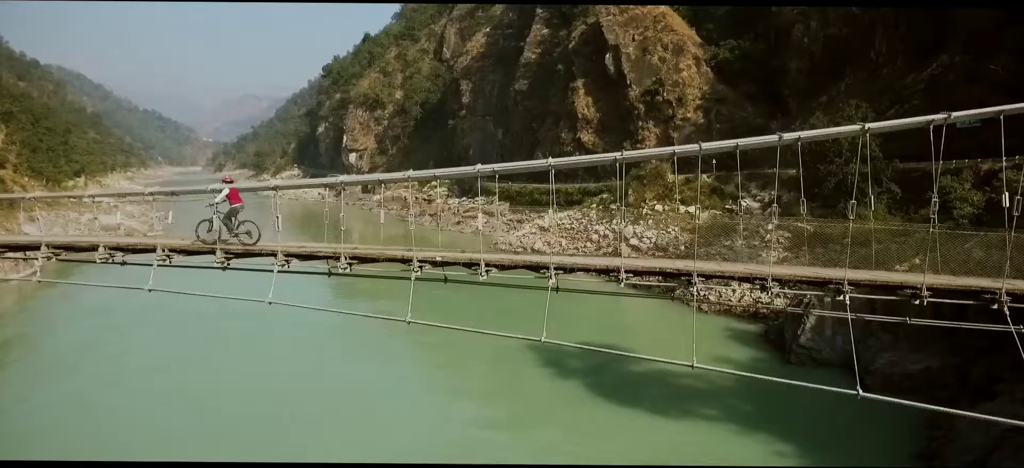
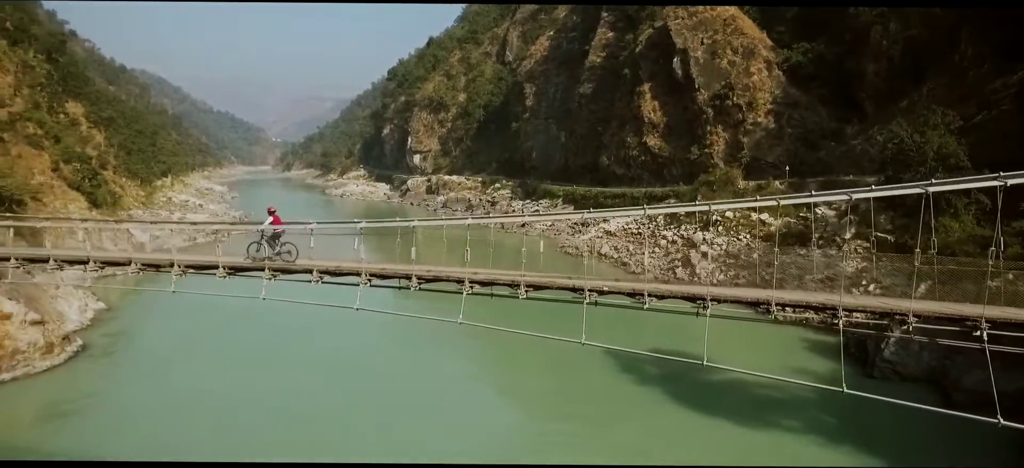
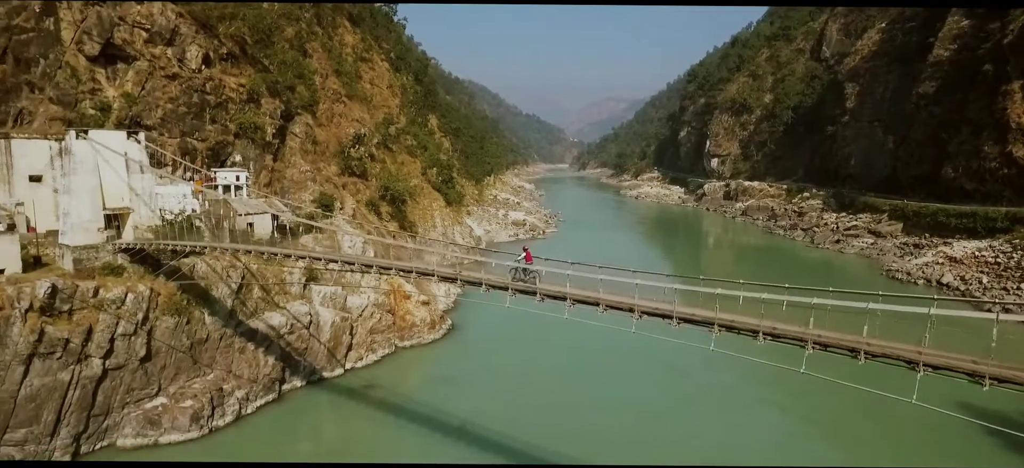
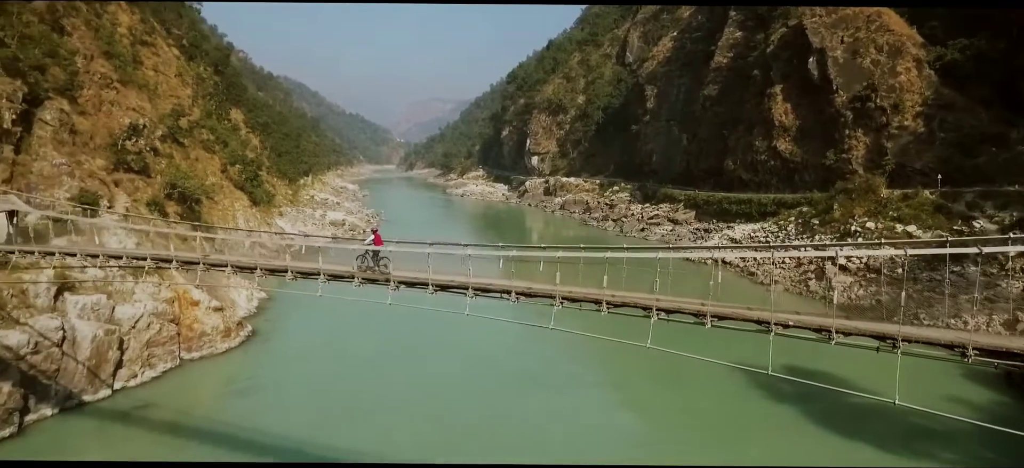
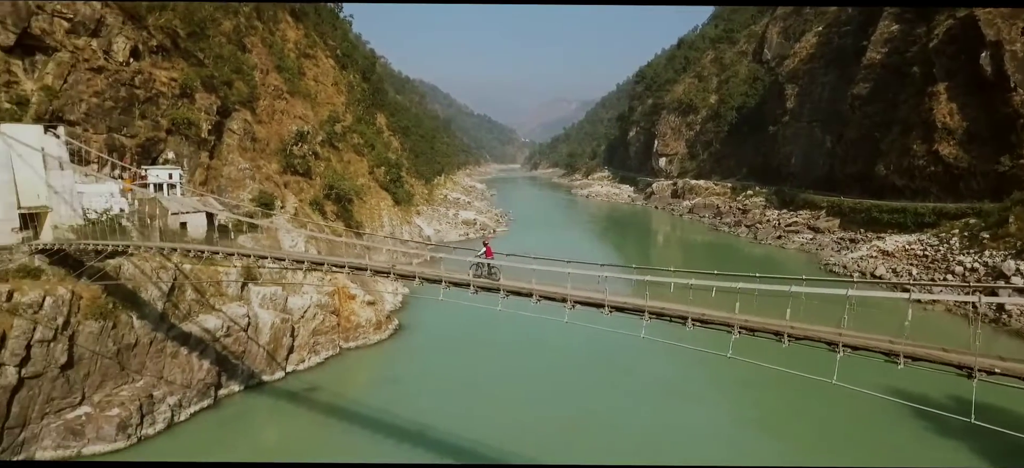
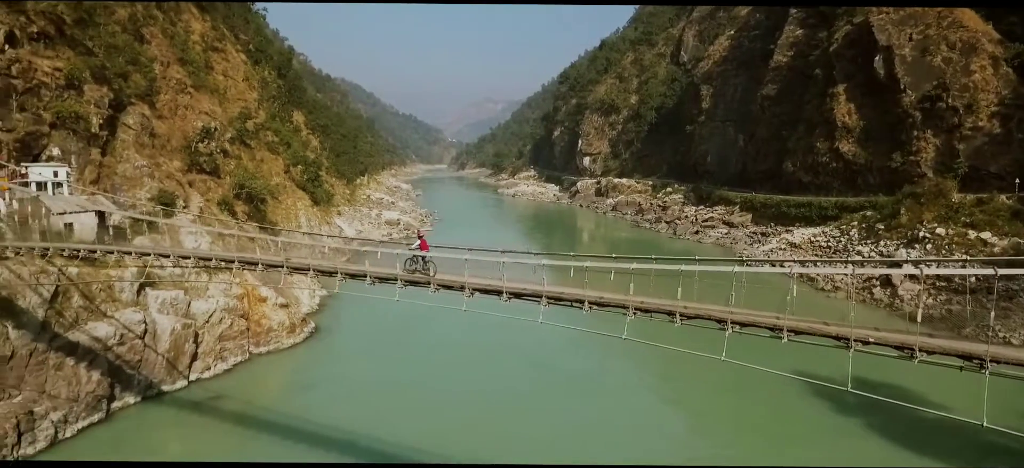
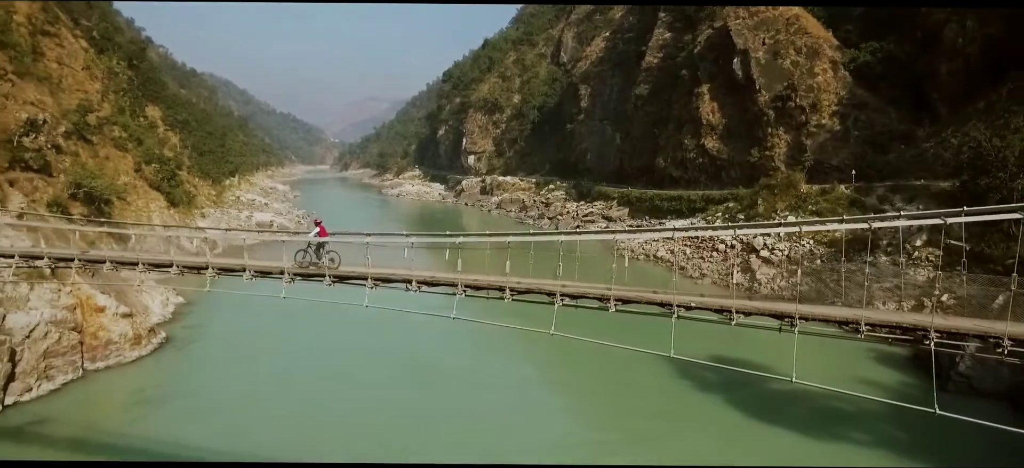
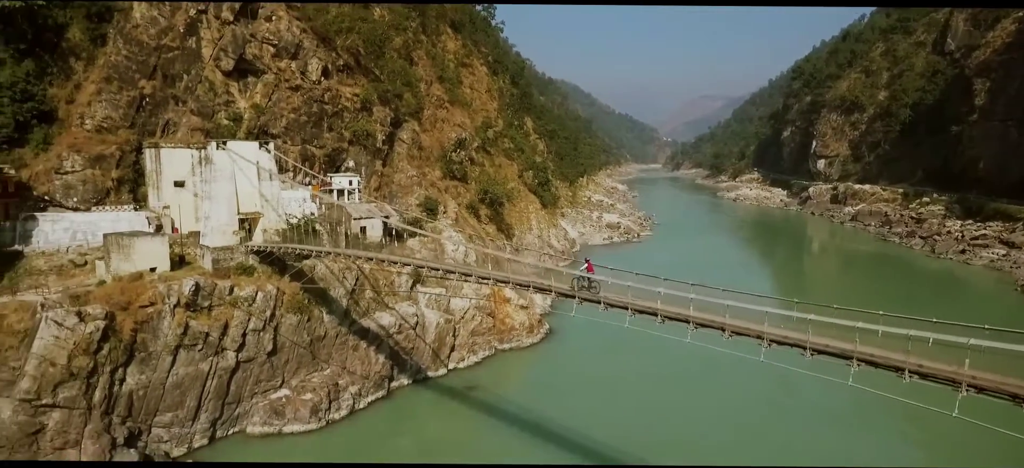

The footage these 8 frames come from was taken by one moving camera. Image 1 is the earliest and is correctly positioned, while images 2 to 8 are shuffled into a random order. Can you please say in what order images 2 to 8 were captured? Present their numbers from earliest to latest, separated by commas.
2, 7, 4, 6, 5, 3, 8
